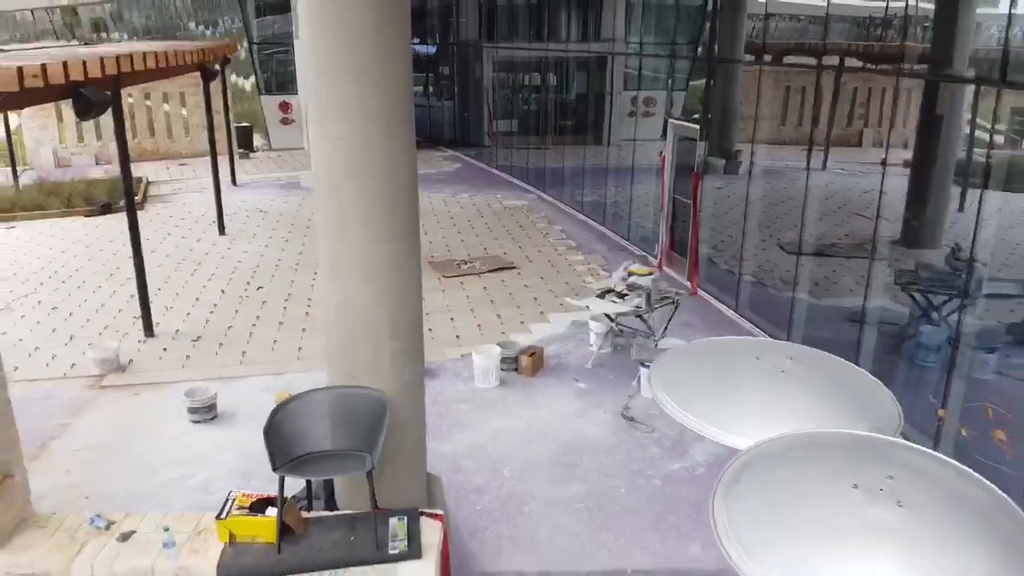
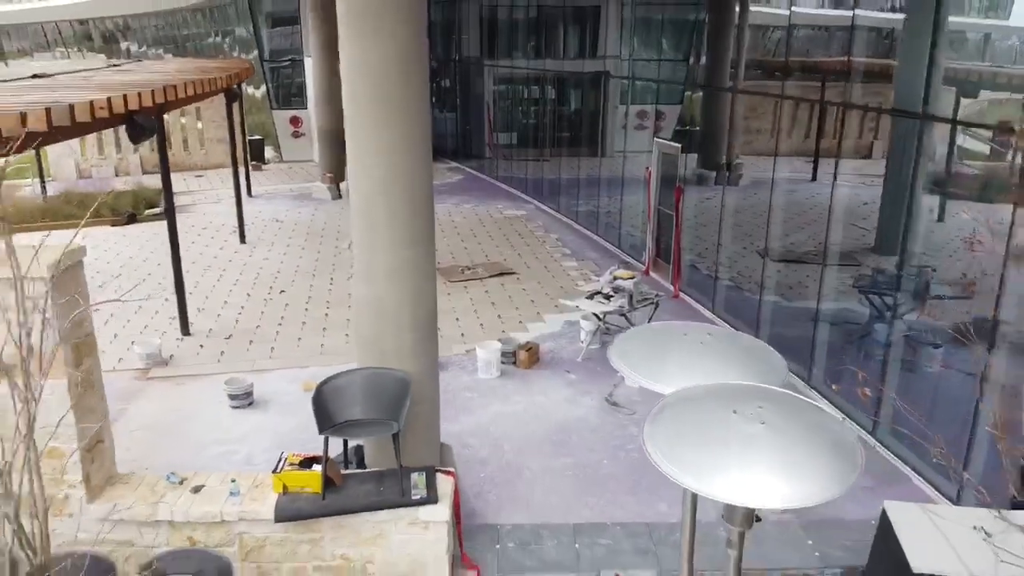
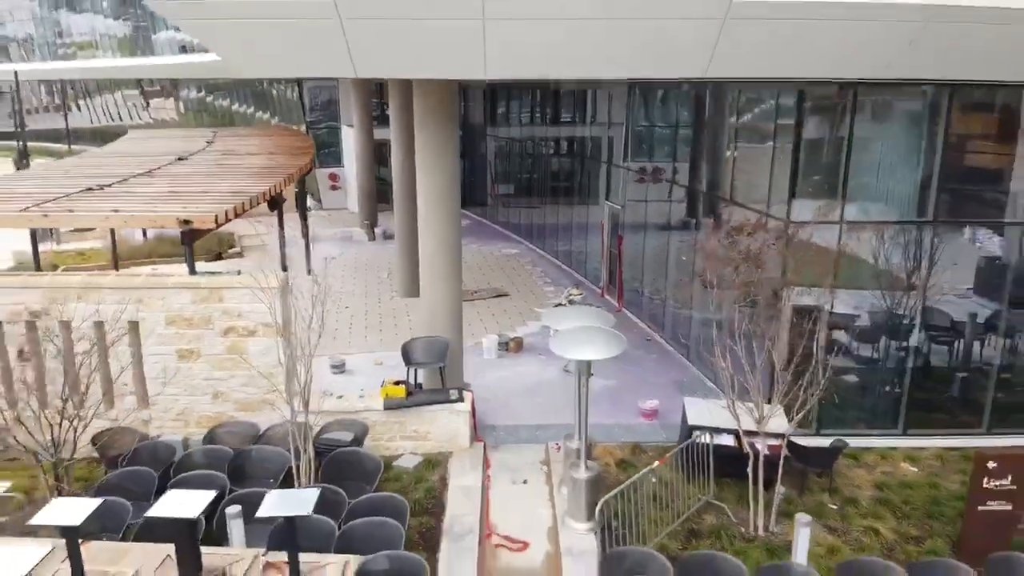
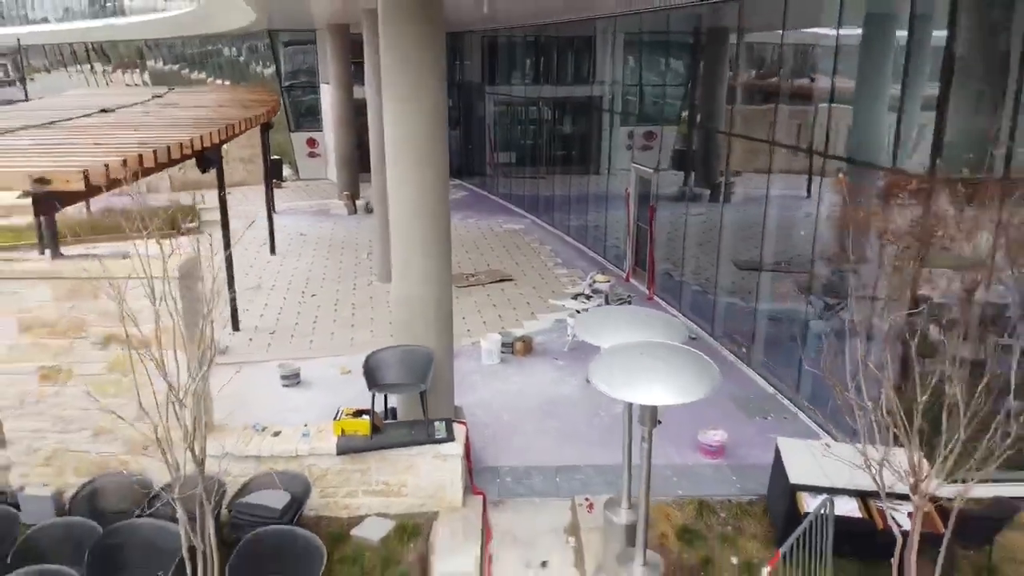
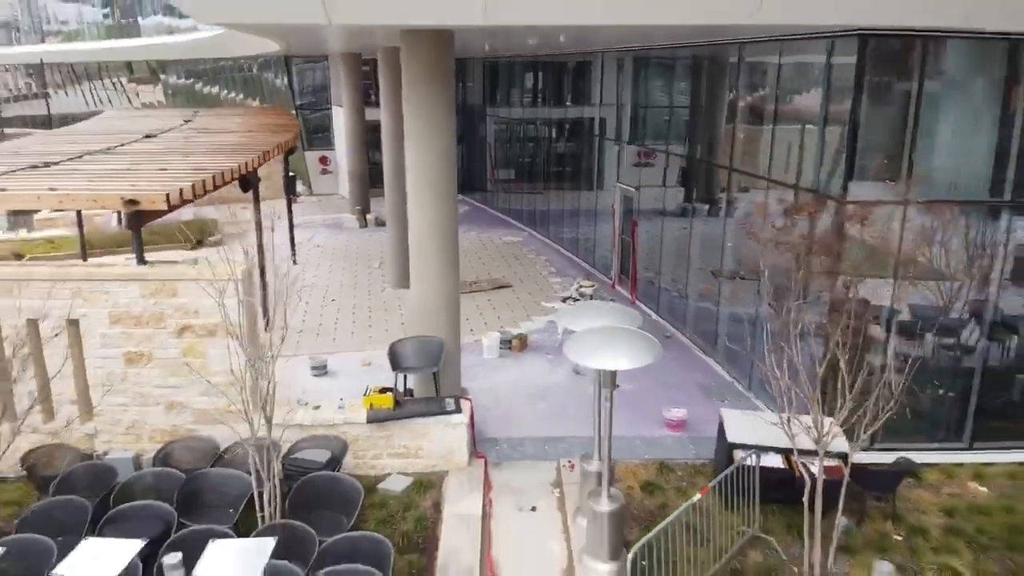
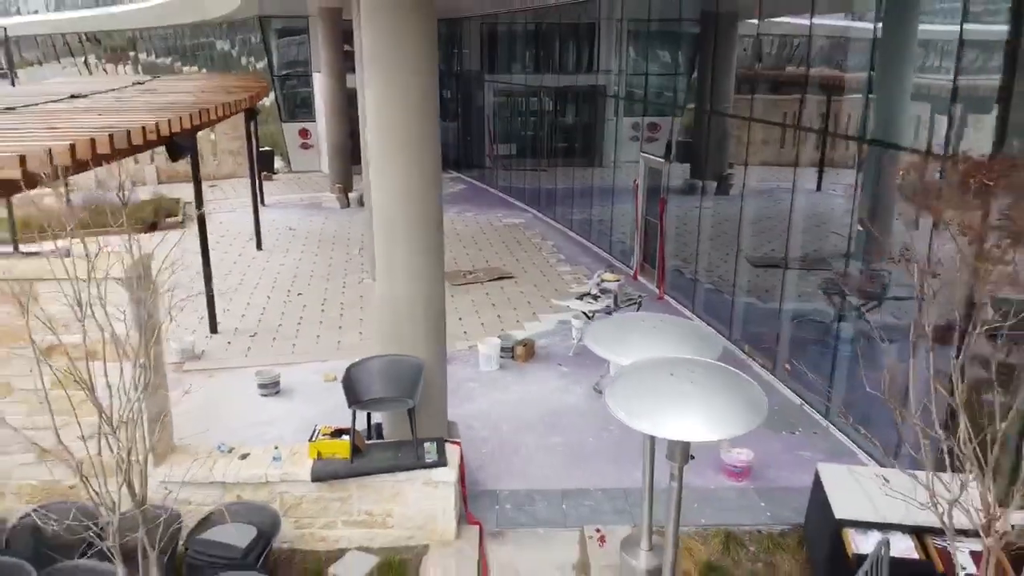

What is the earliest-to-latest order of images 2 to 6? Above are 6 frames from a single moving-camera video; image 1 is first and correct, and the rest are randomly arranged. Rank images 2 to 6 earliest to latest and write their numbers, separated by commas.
2, 6, 4, 5, 3
